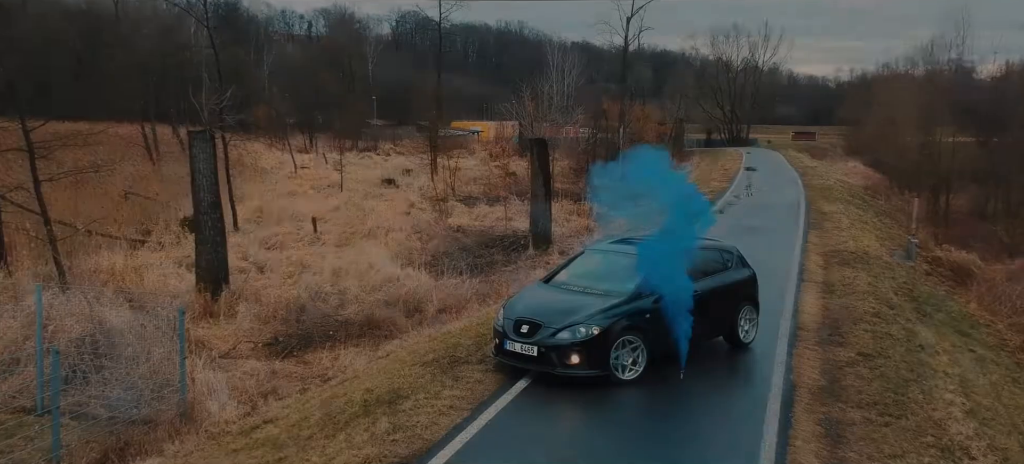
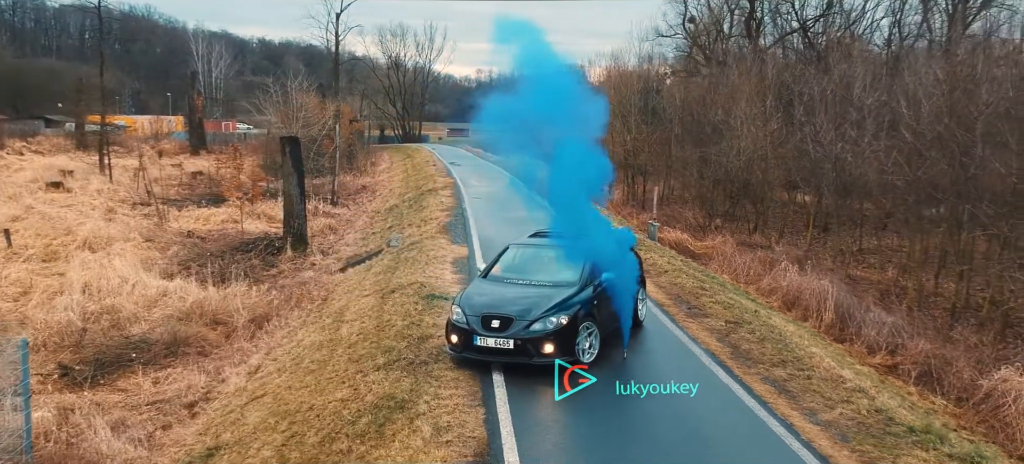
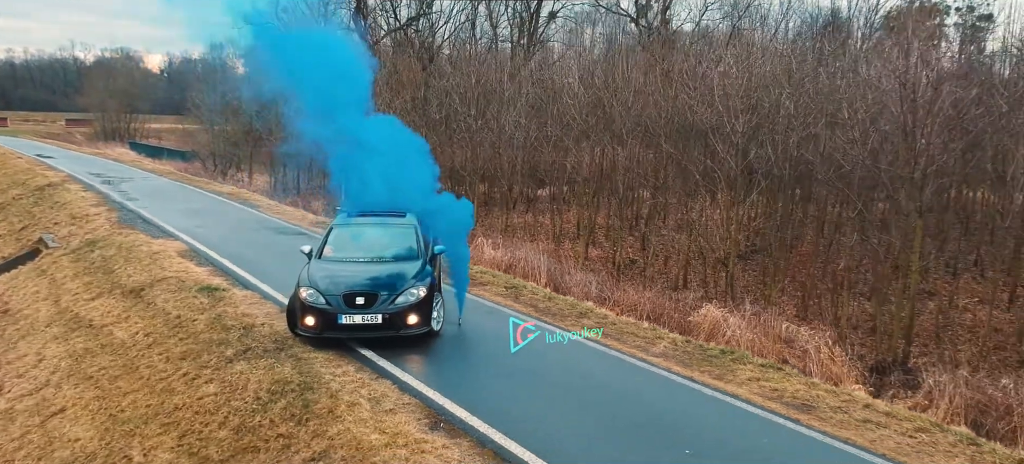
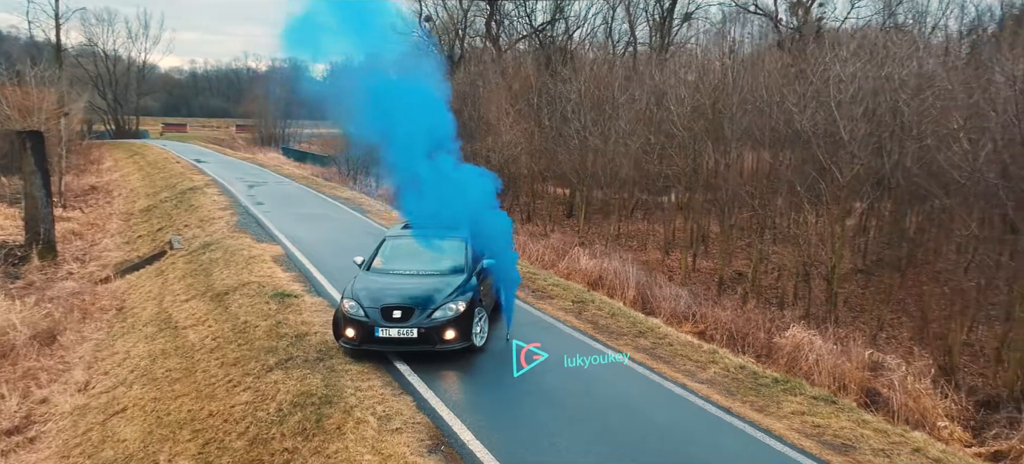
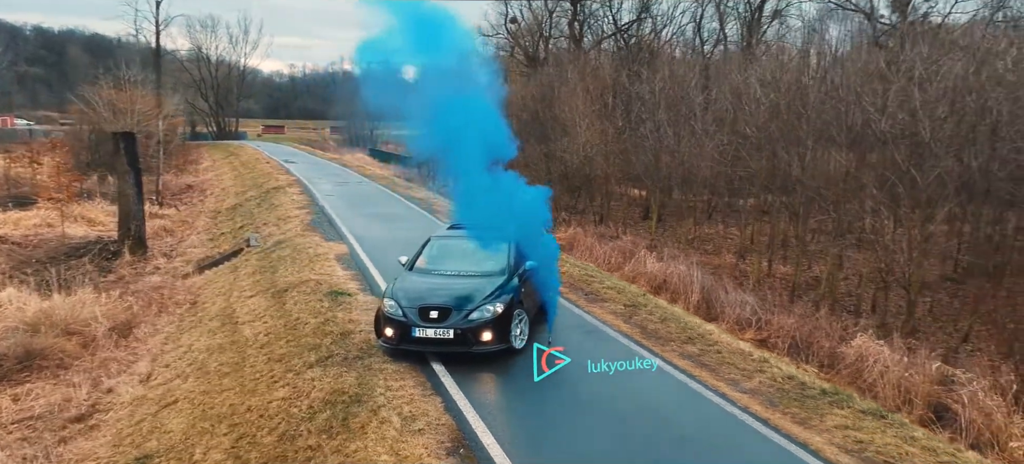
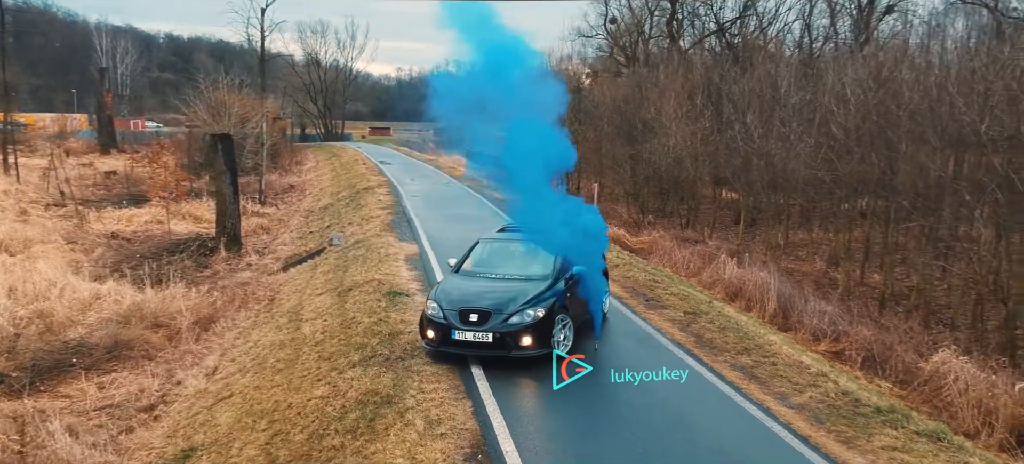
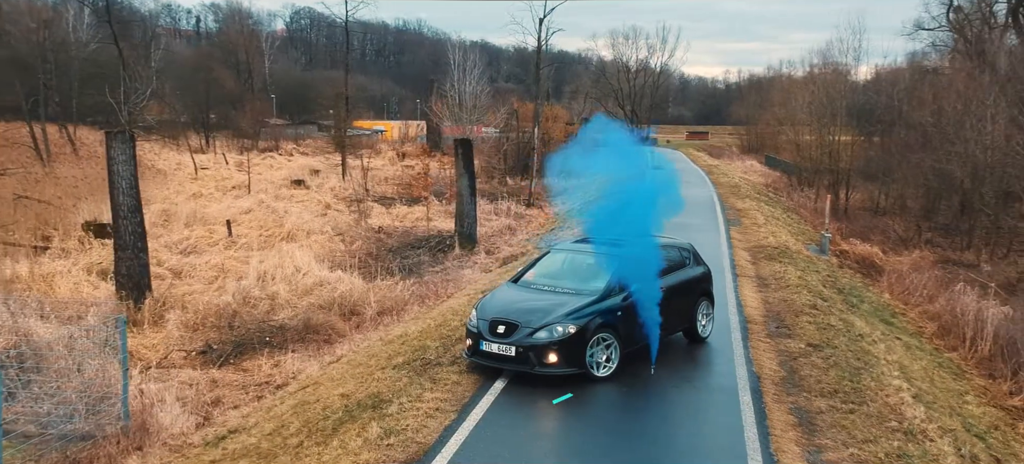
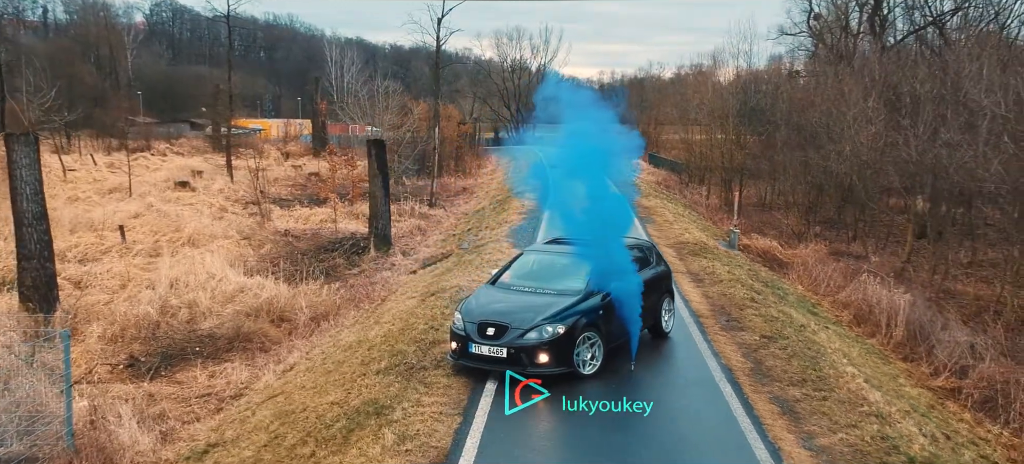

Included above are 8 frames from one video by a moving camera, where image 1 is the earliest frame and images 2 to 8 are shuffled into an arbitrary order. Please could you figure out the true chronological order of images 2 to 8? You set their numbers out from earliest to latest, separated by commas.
7, 8, 2, 6, 5, 4, 3
